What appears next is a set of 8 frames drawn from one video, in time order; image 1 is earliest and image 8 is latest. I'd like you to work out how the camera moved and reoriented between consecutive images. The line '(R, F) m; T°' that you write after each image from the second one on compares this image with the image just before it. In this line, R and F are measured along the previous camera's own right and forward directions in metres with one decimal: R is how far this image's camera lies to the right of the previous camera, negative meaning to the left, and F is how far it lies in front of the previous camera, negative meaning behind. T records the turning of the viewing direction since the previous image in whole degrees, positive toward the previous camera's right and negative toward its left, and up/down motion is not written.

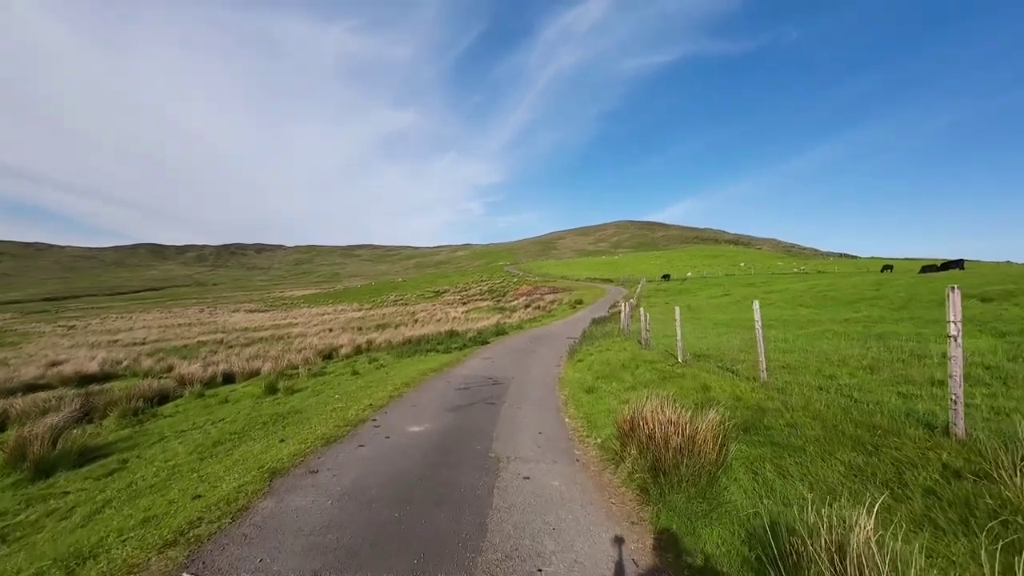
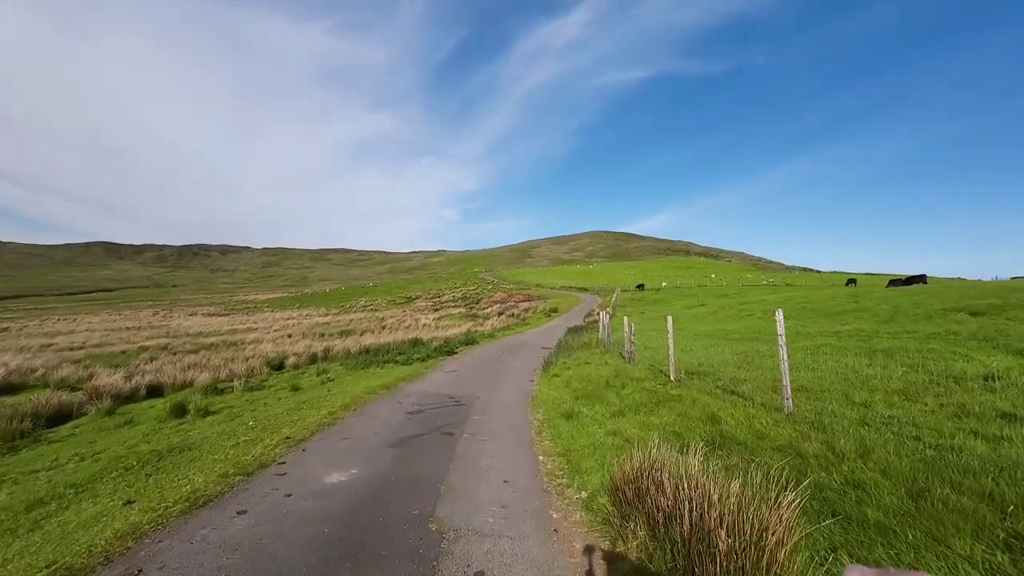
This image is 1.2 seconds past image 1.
(+0.2, +2.2) m; +3°
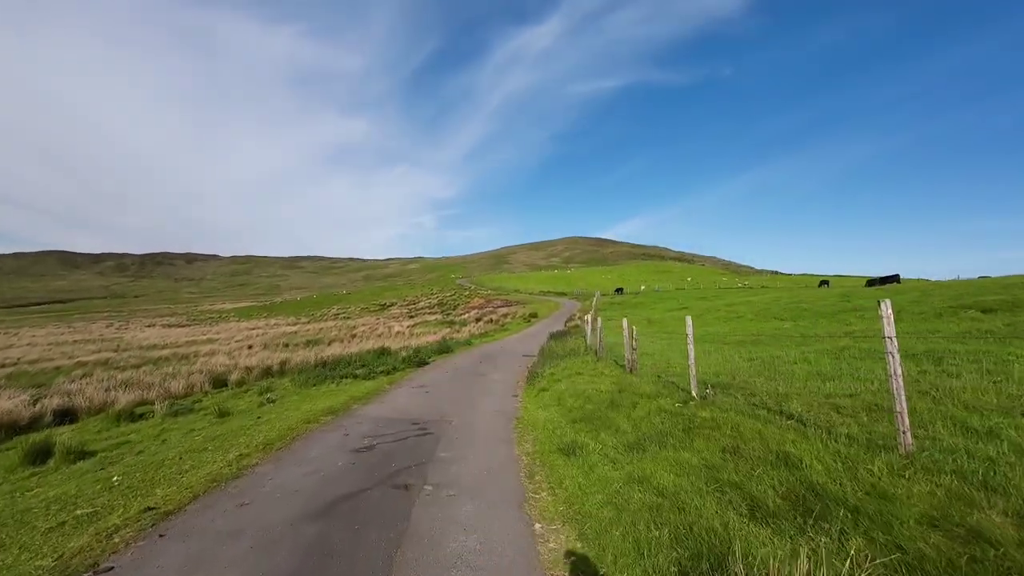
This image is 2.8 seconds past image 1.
(0.0, +2.6) m; +3°
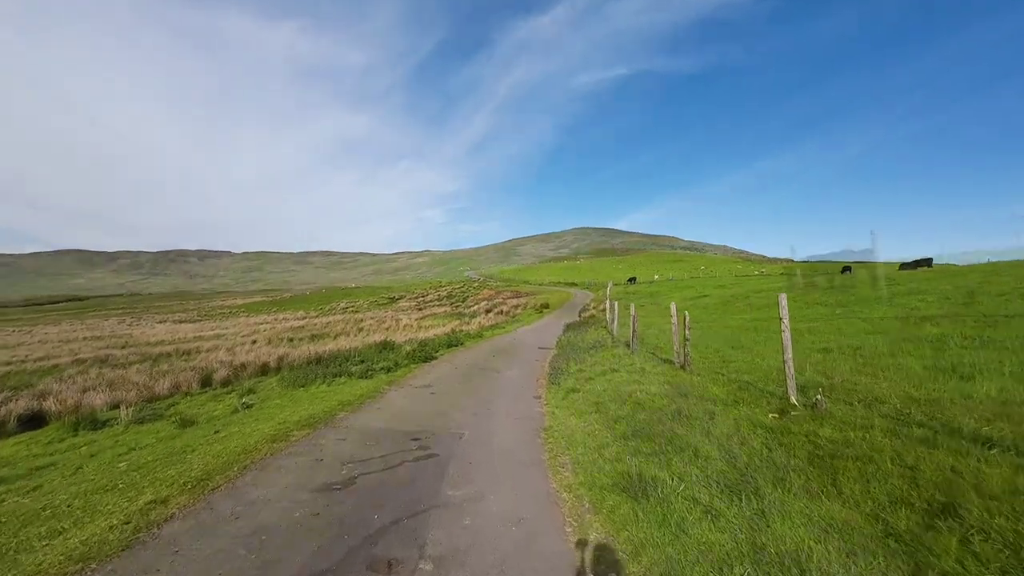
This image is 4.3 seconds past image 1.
(-0.3, +2.5) m; -1°
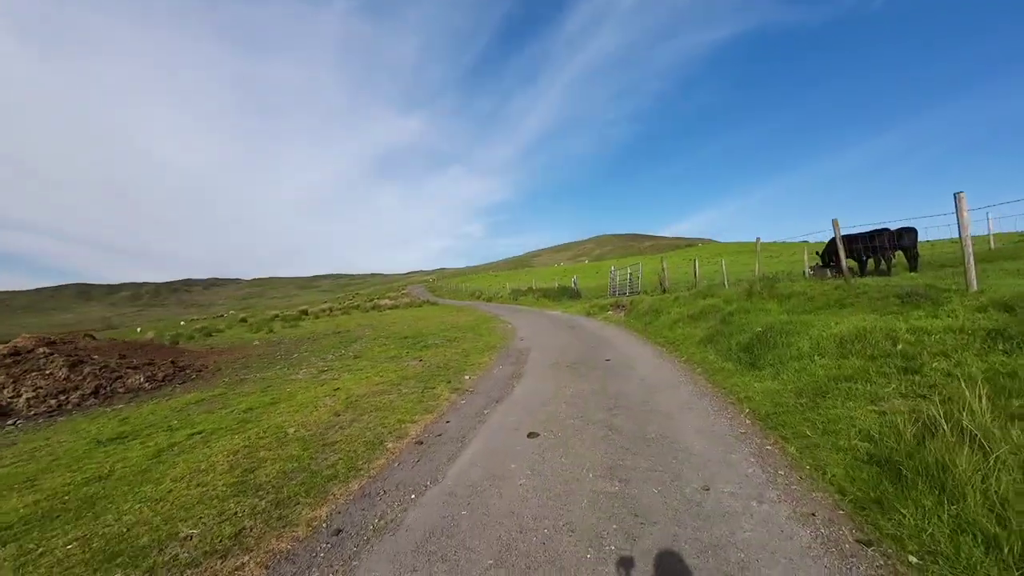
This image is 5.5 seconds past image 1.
(+0.8, +2.8) m; 0°
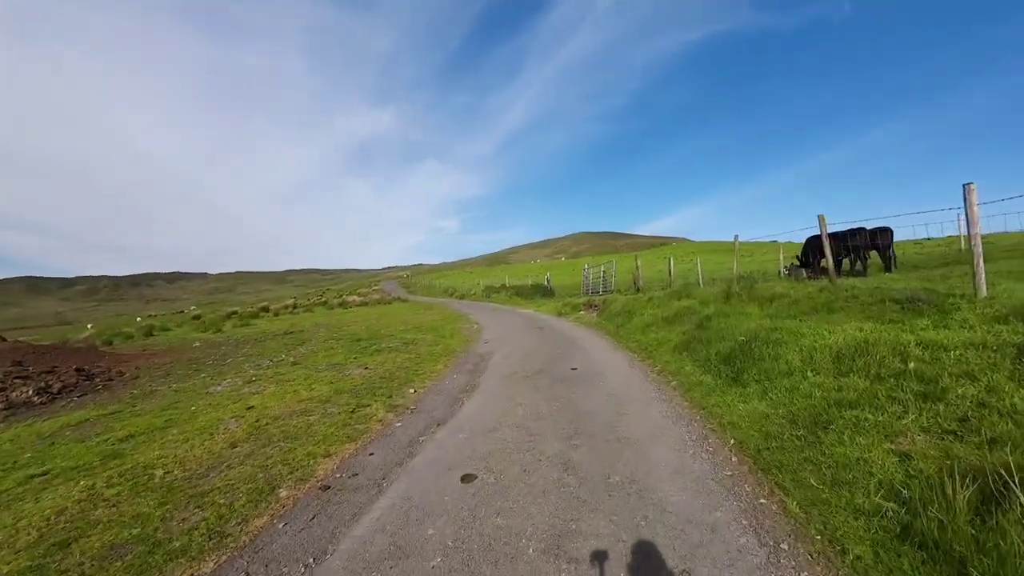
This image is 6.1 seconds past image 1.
(+0.7, +1.7) m; +3°
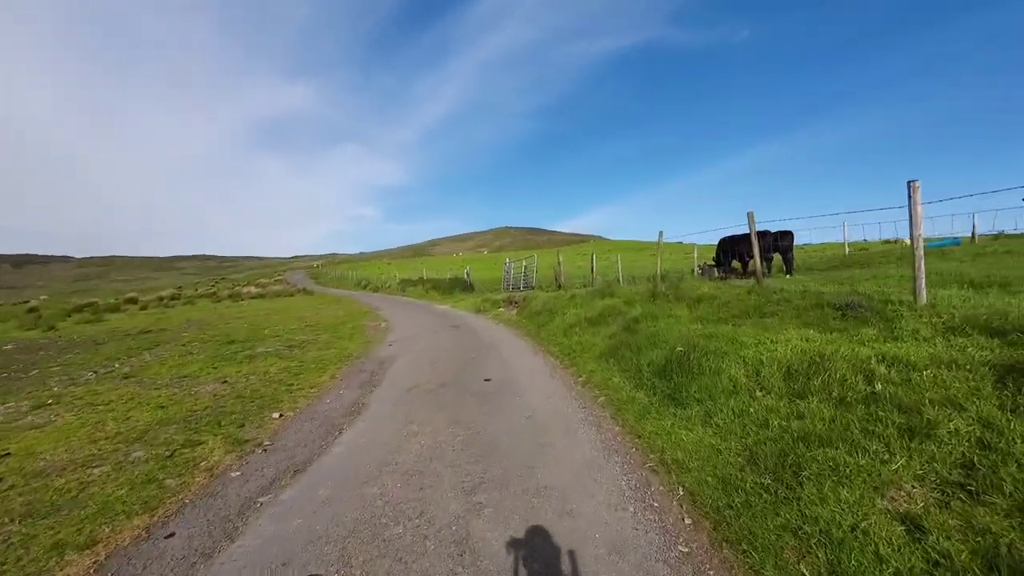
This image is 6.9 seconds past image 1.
(+0.5, +2.1) m; +10°
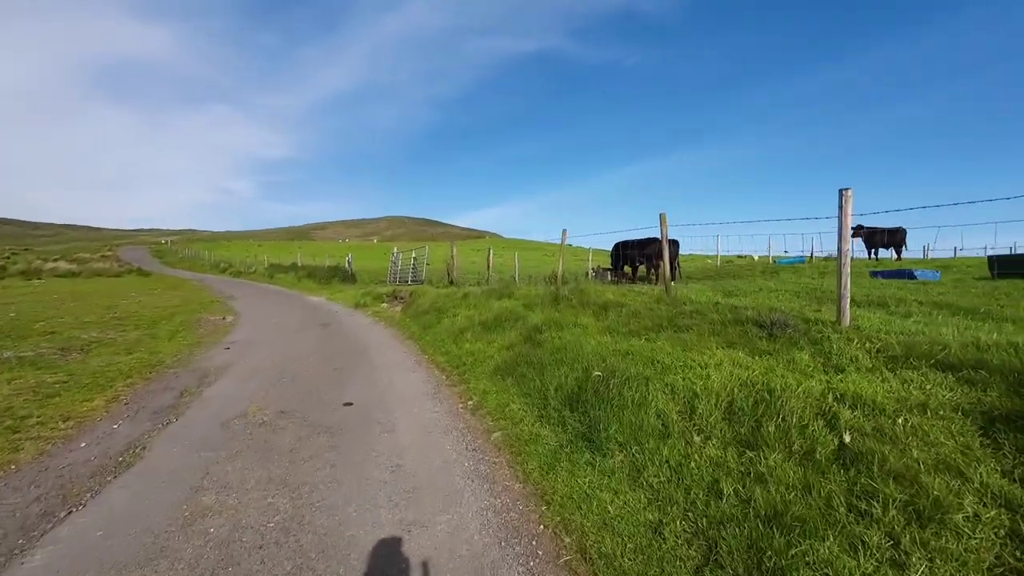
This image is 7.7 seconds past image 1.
(+0.3, +2.2) m; +14°
